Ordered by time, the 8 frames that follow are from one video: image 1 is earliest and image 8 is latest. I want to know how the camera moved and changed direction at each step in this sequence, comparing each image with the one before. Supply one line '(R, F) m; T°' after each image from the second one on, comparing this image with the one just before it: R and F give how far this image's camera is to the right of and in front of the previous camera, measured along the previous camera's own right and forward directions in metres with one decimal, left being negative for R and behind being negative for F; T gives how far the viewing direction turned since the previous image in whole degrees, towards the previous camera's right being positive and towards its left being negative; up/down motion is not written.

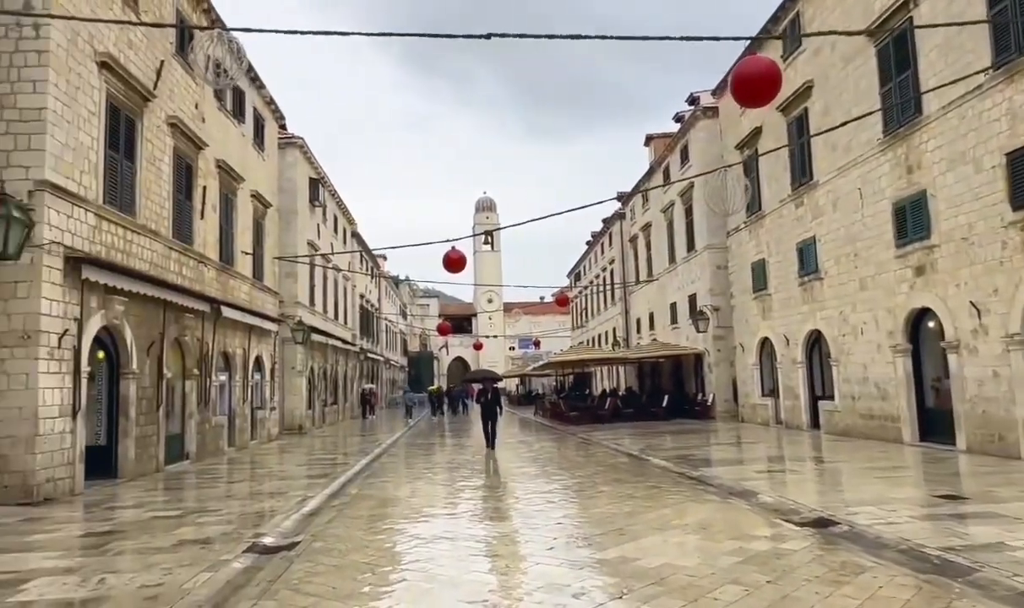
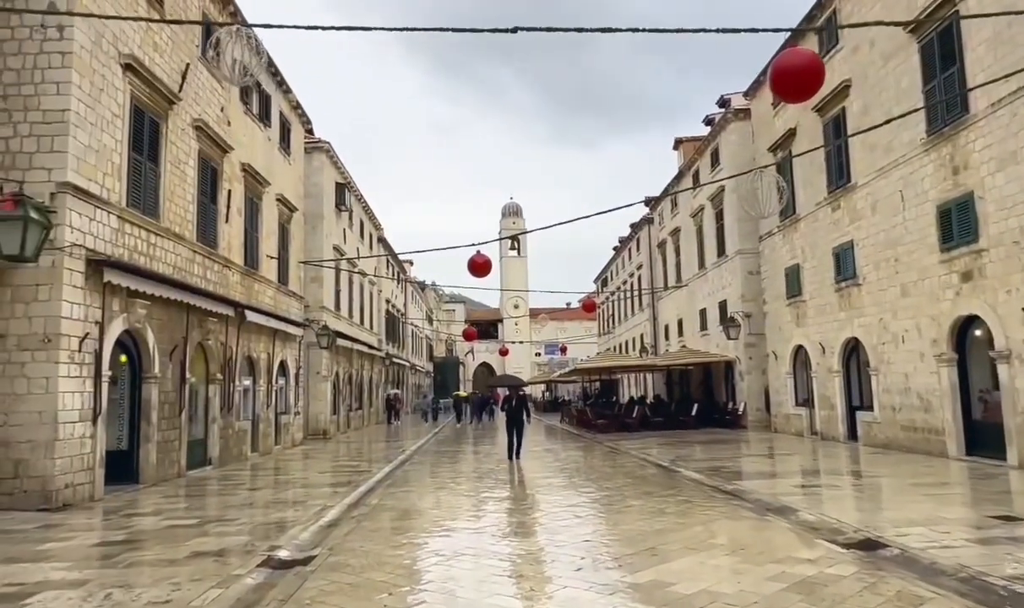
(0.0, +0.3) m; -2°
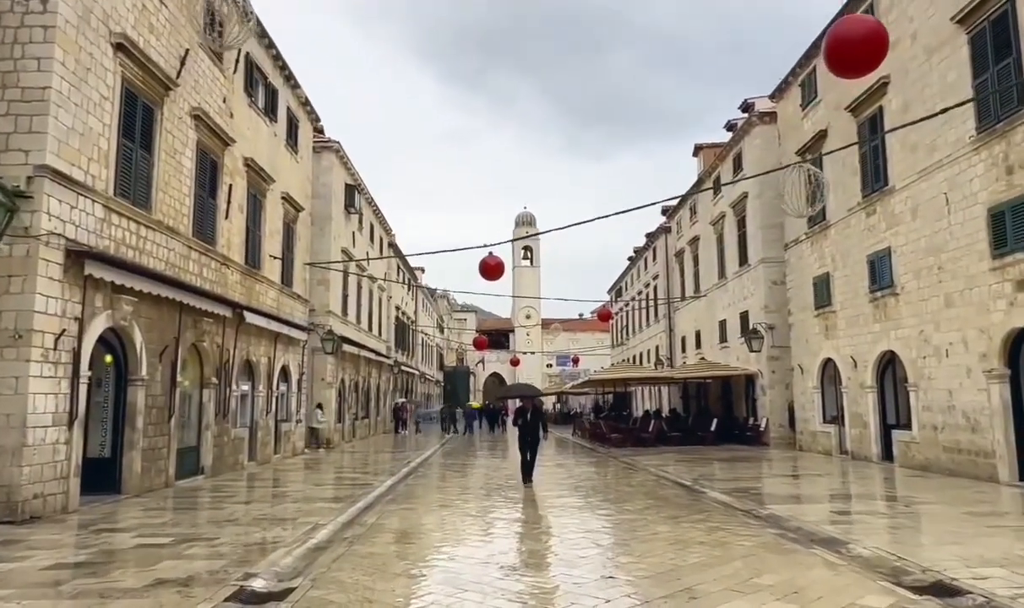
(0.0, +0.9) m; -1°
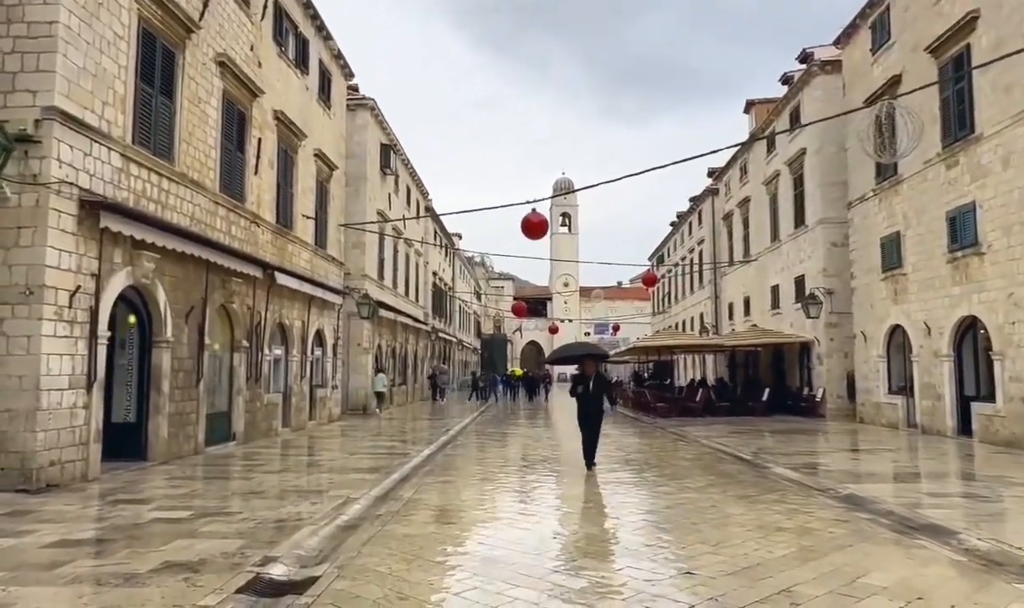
(-0.2, +0.9) m; -3°
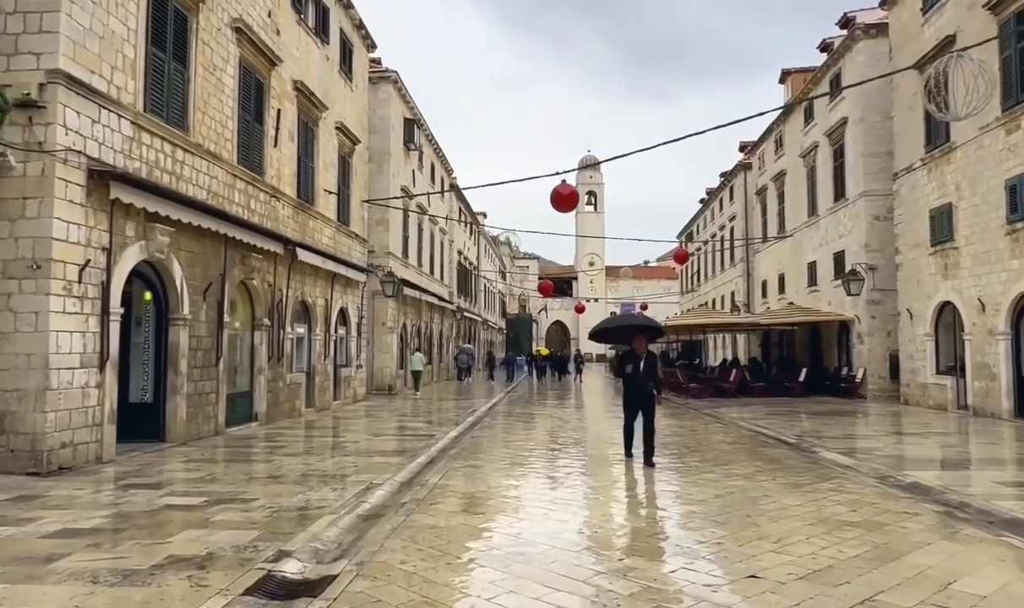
(-0.1, +0.6) m; -2°
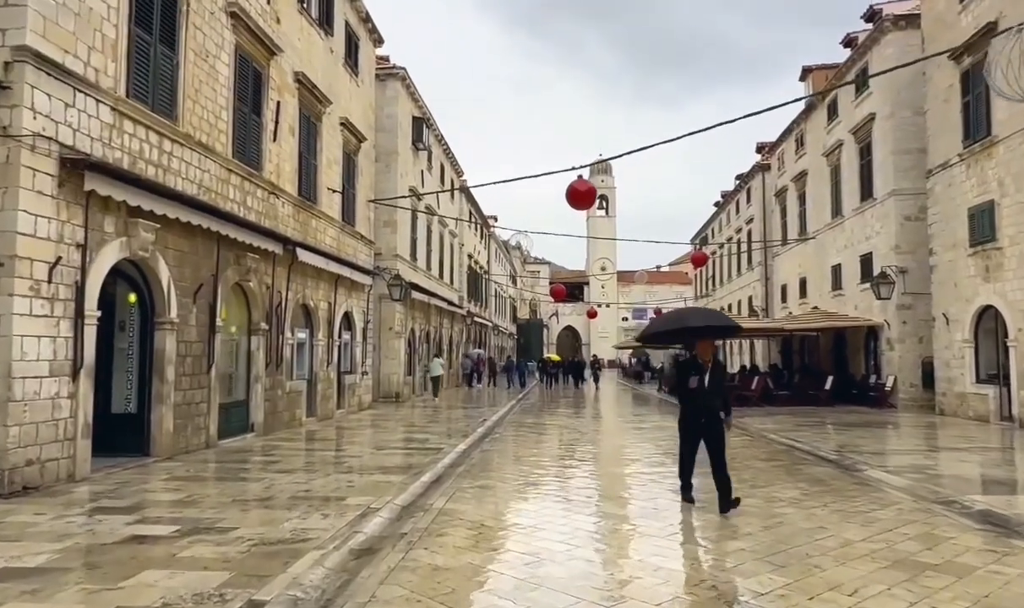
(0.0, +0.8) m; -1°
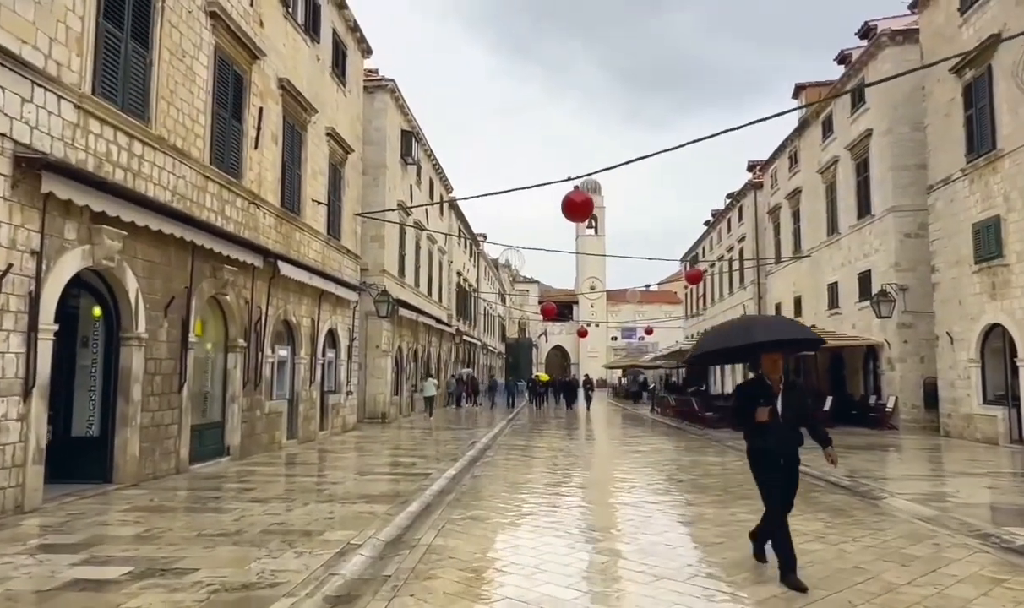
(-0.1, +0.6) m; +1°
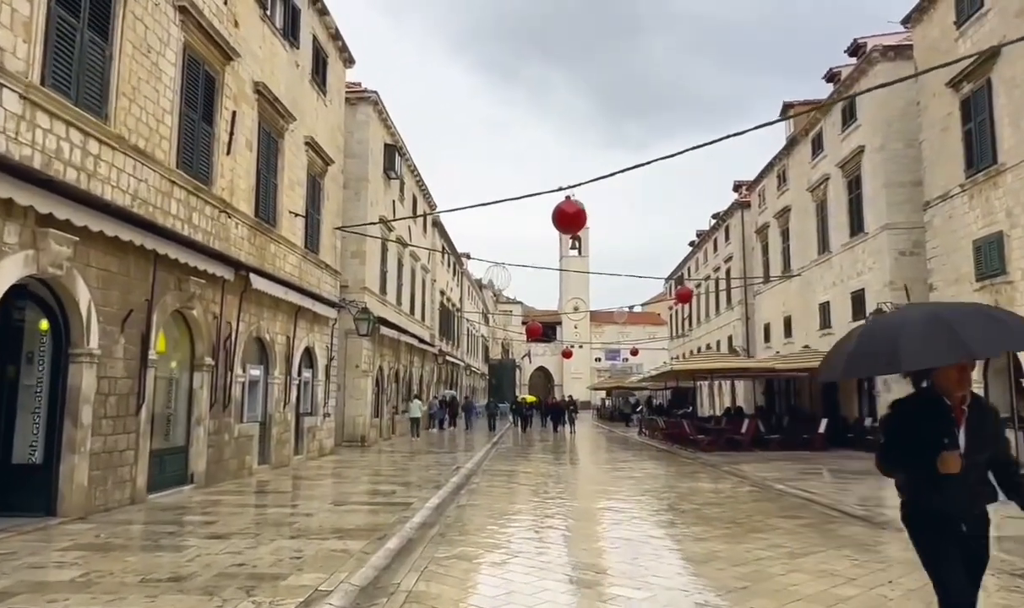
(-0.1, +0.7) m; +1°
